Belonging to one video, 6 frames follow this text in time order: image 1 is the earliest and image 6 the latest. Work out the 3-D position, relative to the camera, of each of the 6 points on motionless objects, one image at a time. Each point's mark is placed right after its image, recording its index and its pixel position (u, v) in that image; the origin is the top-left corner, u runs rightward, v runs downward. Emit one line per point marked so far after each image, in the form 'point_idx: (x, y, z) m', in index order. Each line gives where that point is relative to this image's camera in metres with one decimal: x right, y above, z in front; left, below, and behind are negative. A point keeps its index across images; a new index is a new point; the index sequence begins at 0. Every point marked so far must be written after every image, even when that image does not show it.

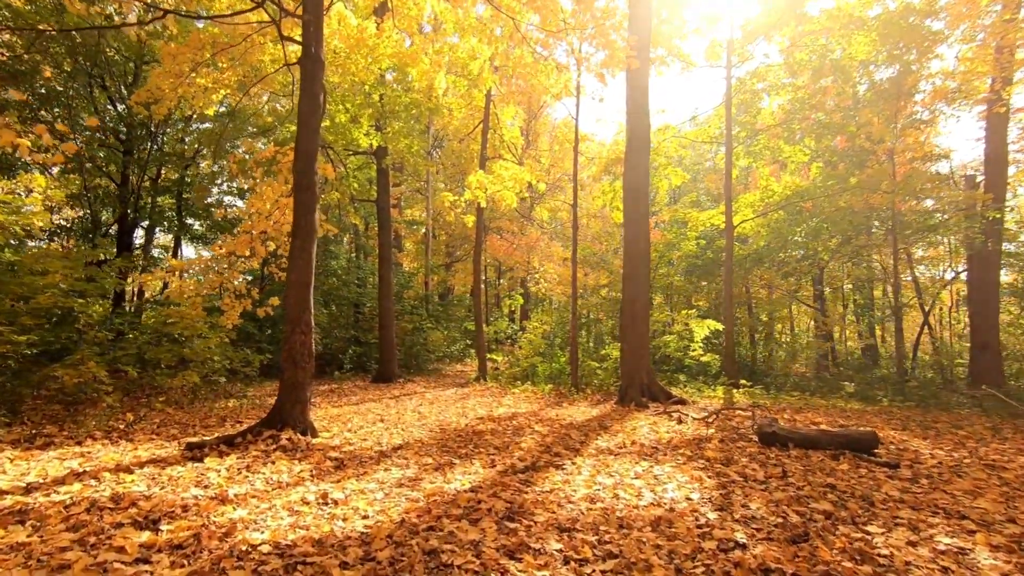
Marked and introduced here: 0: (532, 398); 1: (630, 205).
0: (+0.4, -2.0, +9.5) m
1: (+2.0, +1.4, +8.9) m
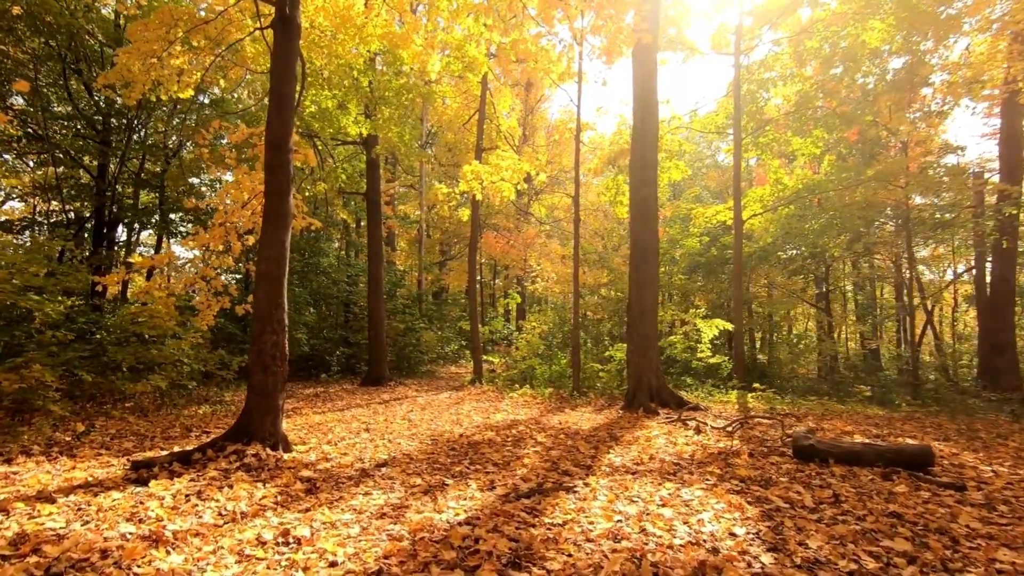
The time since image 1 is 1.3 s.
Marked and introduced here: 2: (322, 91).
0: (+0.3, -1.9, +8.8) m
1: (+1.9, +1.4, +8.3) m
2: (-3.6, +3.7, +10.1) m
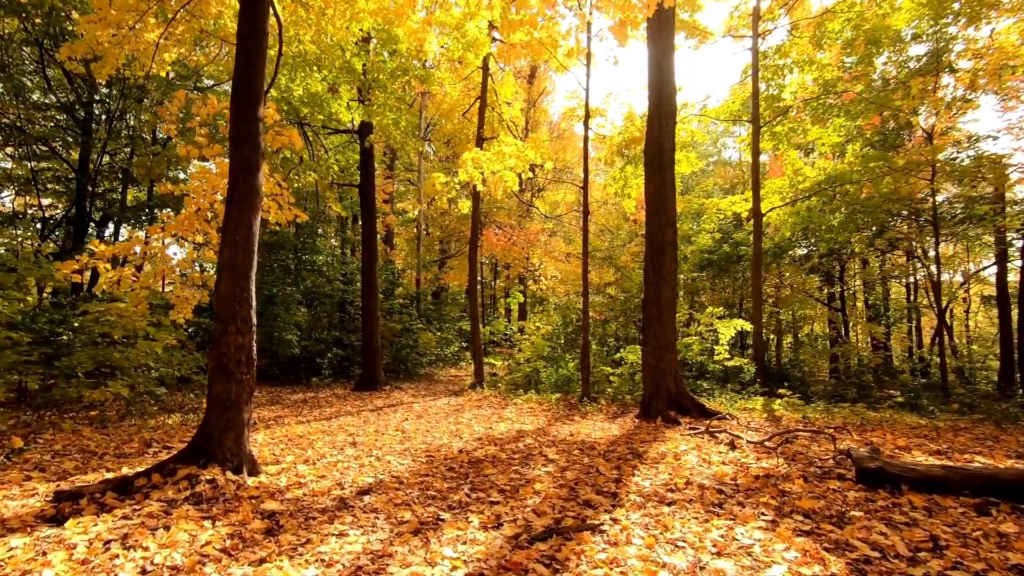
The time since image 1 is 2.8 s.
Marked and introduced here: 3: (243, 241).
0: (+0.4, -1.9, +8.1) m
1: (+2.0, +1.5, +7.6) m
2: (-3.5, +3.7, +9.4) m
3: (-2.0, +0.3, +4.0) m
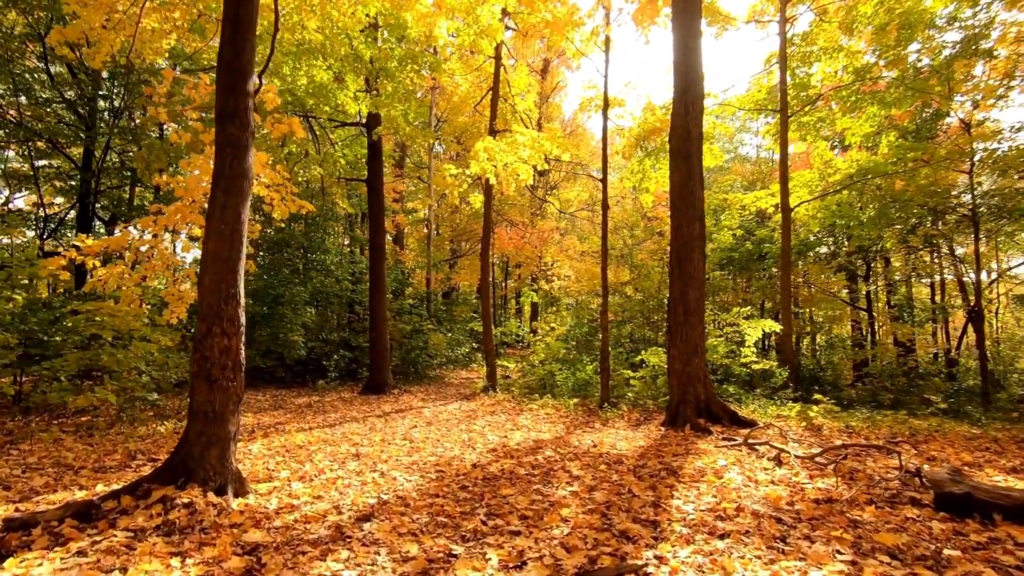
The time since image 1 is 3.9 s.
0: (+0.6, -1.8, +7.6) m
1: (+2.2, +1.5, +7.1) m
2: (-3.3, +3.8, +9.0) m
3: (-1.9, +0.4, +3.6) m
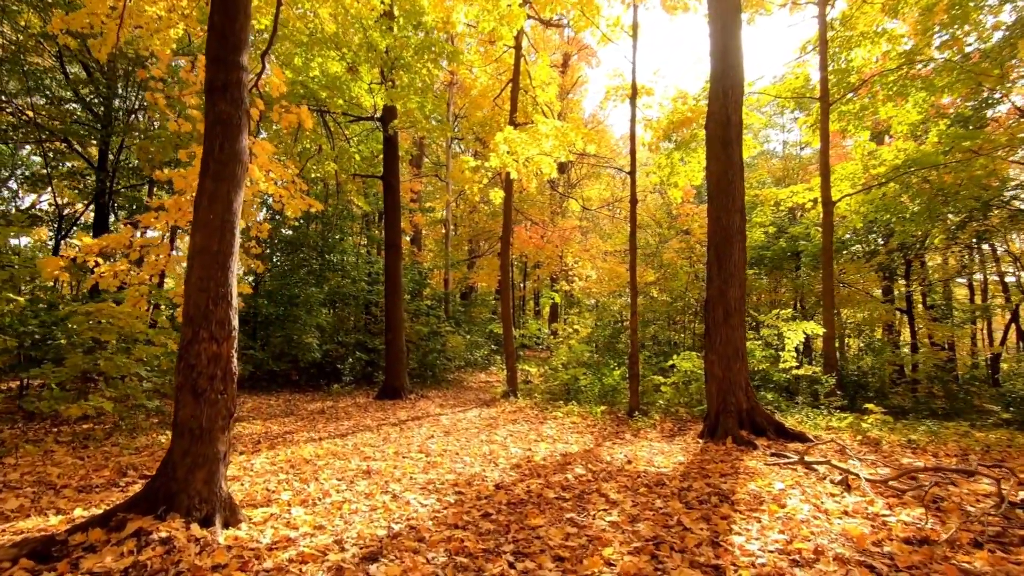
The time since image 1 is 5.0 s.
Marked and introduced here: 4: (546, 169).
0: (+0.9, -1.8, +7.1) m
1: (+2.5, +1.5, +6.5) m
2: (-2.9, +3.8, +8.6) m
3: (-1.7, +0.4, +3.1) m
4: (+0.6, +2.0, +9.3) m
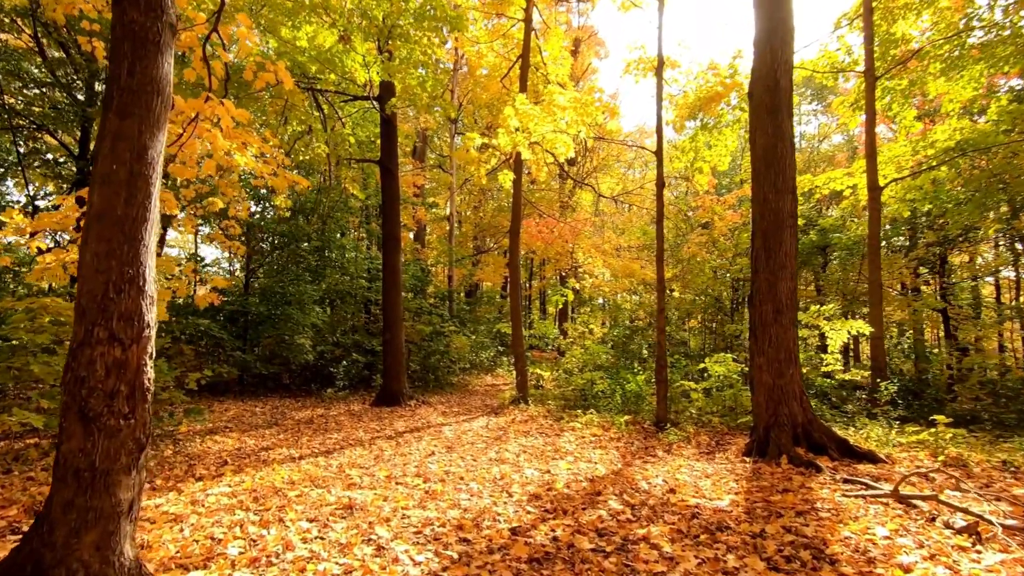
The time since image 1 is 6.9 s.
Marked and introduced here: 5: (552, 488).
0: (+1.1, -1.7, +6.2) m
1: (+2.6, +1.6, +5.6) m
2: (-2.8, +3.8, +7.7) m
3: (-1.6, +0.5, +2.2) m
4: (+0.7, +2.1, +8.4) m
5: (+0.3, -1.5, +4.2) m
